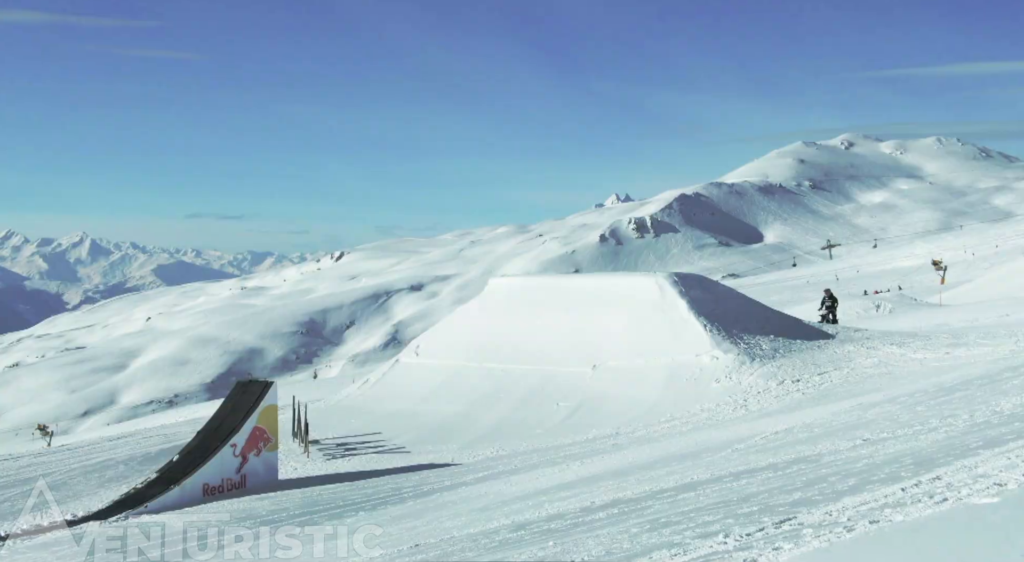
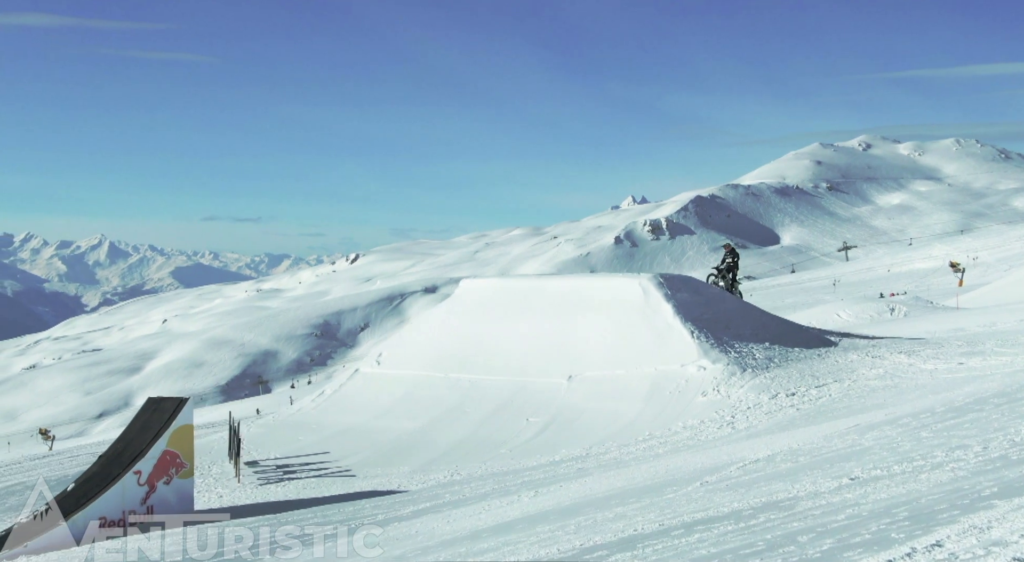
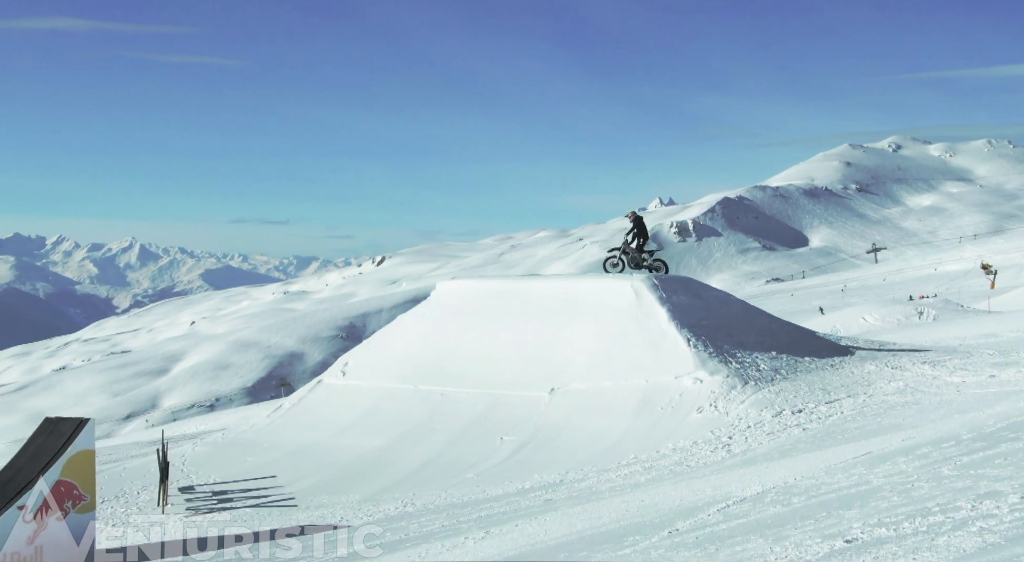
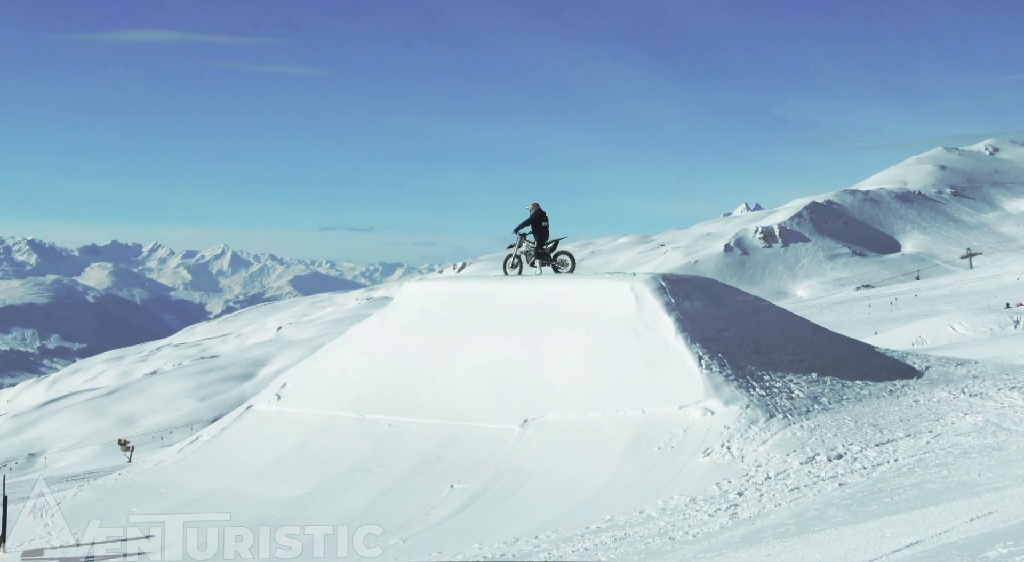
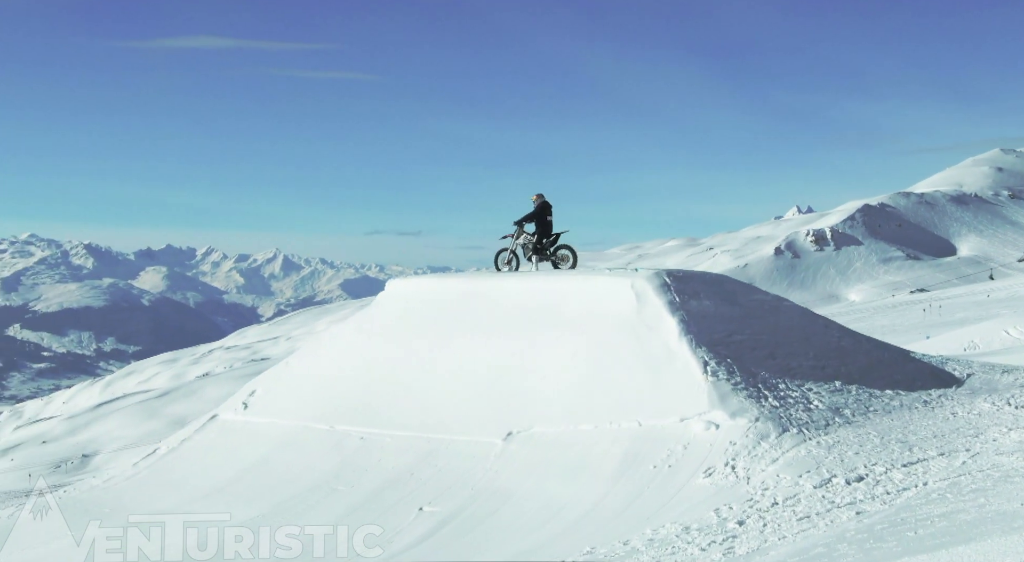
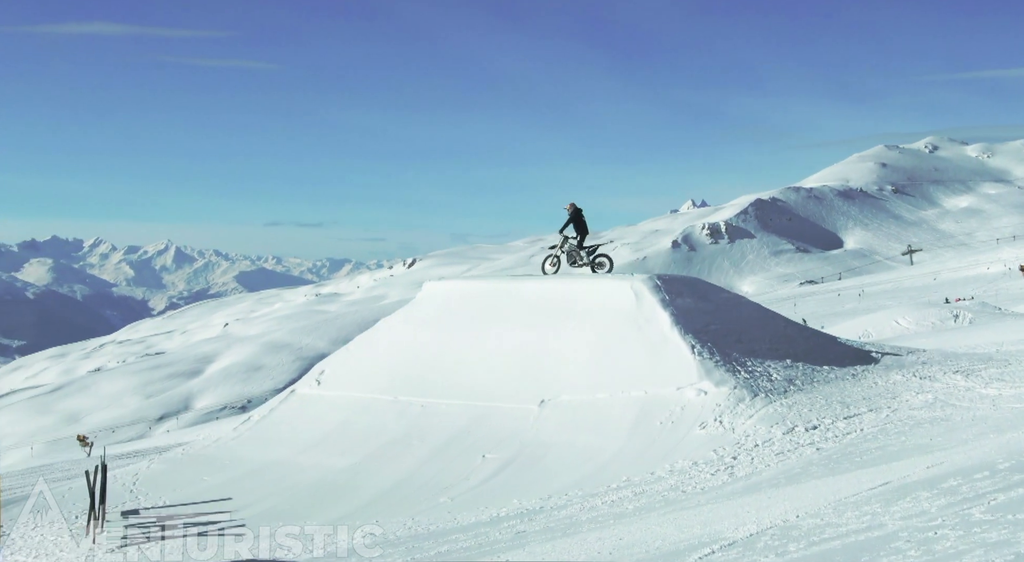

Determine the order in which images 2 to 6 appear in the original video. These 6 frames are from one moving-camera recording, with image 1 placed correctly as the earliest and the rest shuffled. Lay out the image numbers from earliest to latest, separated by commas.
2, 3, 6, 4, 5
